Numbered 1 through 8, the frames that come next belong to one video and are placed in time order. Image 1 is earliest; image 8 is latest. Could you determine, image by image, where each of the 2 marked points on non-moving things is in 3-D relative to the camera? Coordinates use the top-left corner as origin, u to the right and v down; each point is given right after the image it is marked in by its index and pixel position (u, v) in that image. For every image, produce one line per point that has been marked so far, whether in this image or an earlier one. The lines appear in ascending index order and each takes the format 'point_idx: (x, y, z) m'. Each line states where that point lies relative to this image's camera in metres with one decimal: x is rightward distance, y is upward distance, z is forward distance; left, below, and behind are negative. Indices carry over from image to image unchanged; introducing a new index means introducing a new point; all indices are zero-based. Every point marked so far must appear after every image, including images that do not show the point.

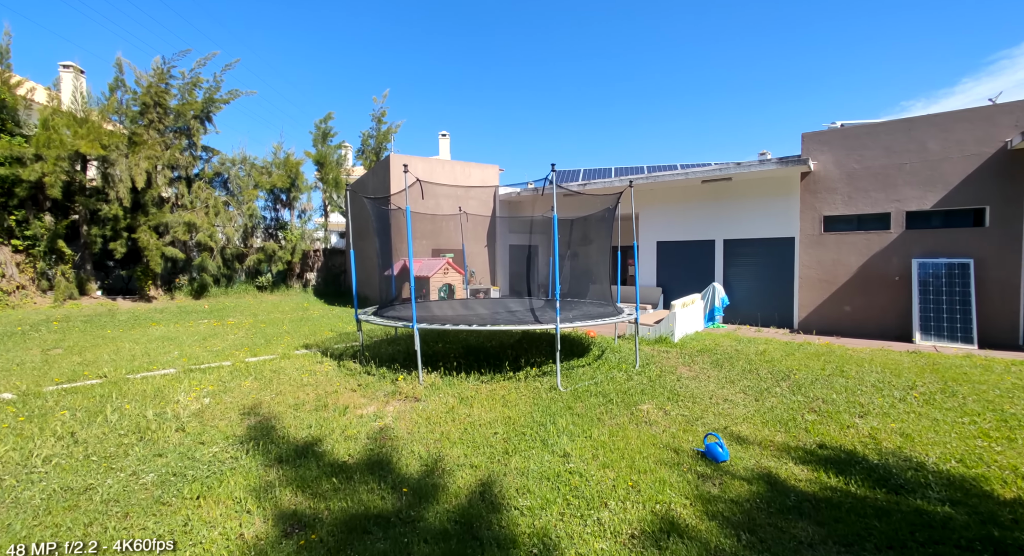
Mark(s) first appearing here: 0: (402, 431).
0: (-0.6, -0.9, +2.8) m
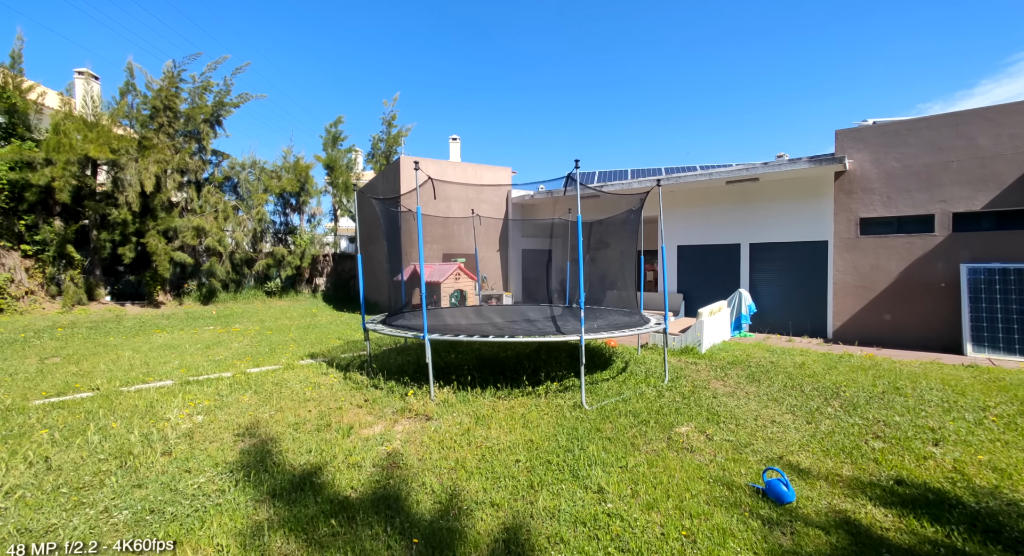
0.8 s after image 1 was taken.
0: (-0.5, -0.9, +2.5) m
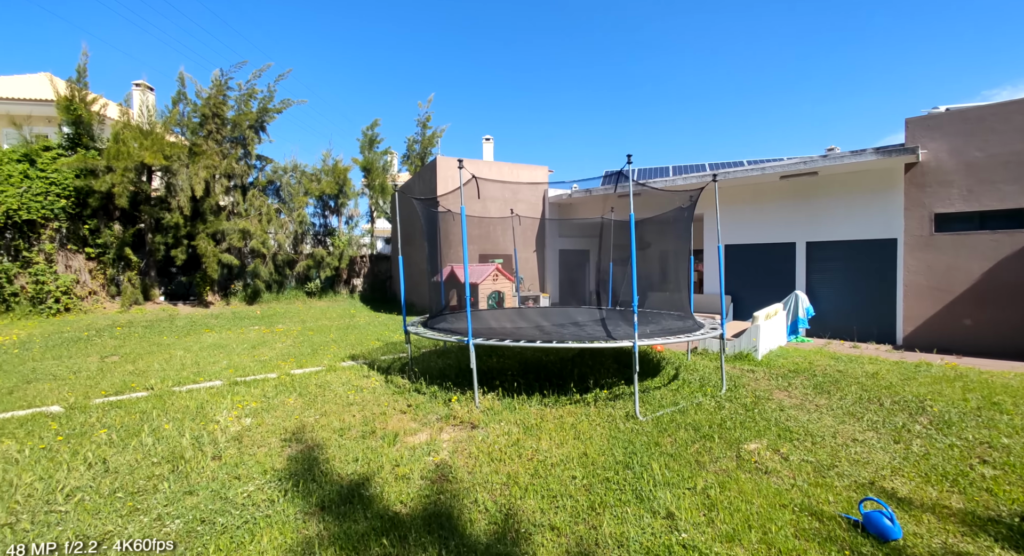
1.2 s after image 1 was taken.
0: (-0.3, -1.0, +2.4) m
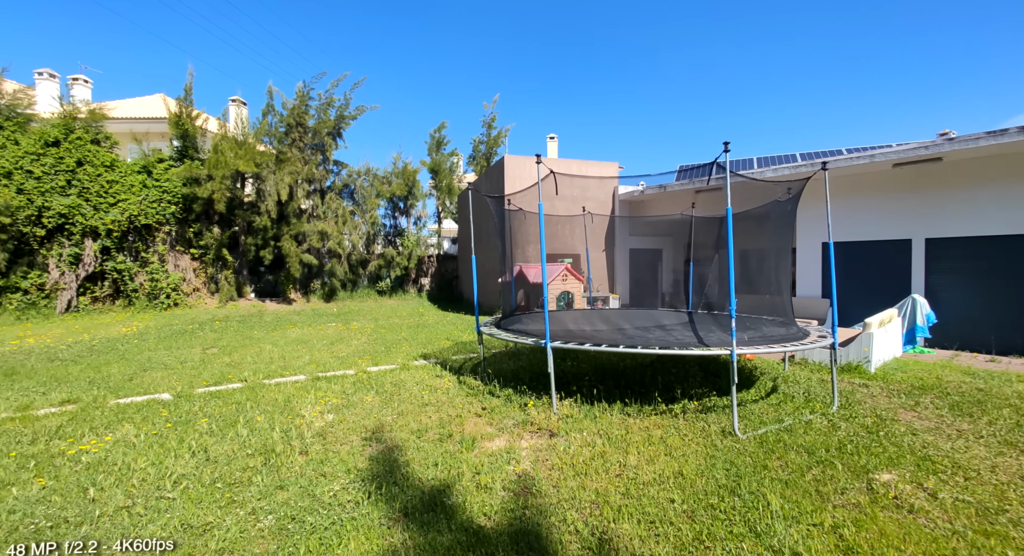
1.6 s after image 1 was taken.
0: (+0.2, -1.0, +2.2) m
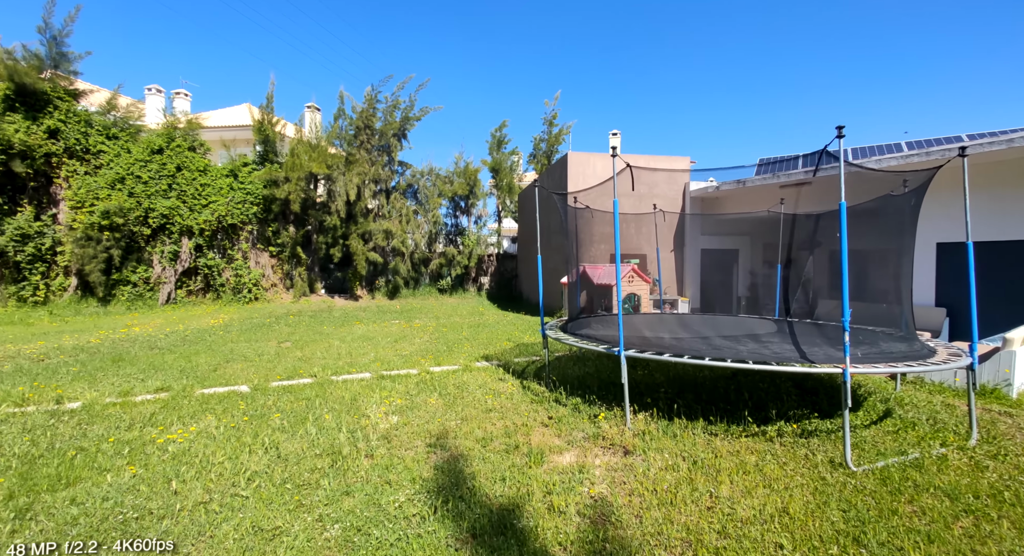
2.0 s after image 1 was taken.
0: (+0.5, -1.0, +2.0) m
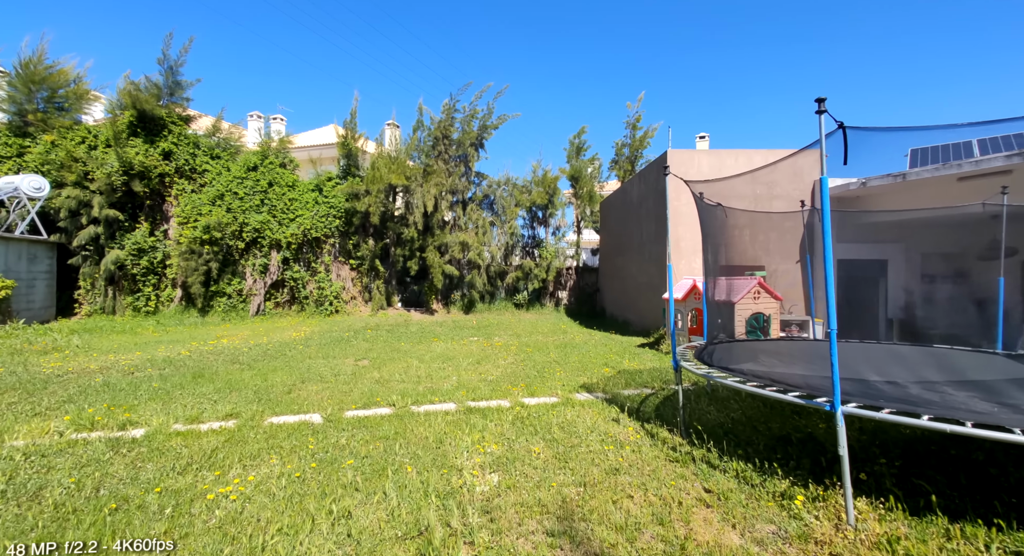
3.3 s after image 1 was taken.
0: (+1.0, -1.0, +1.0) m
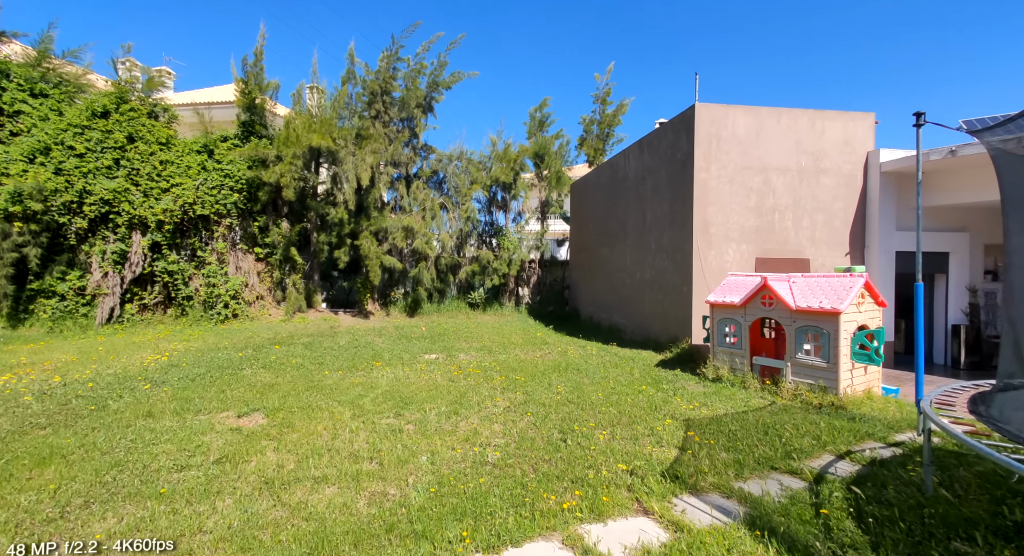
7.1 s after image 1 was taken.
0: (+1.8, -1.1, -1.4) m
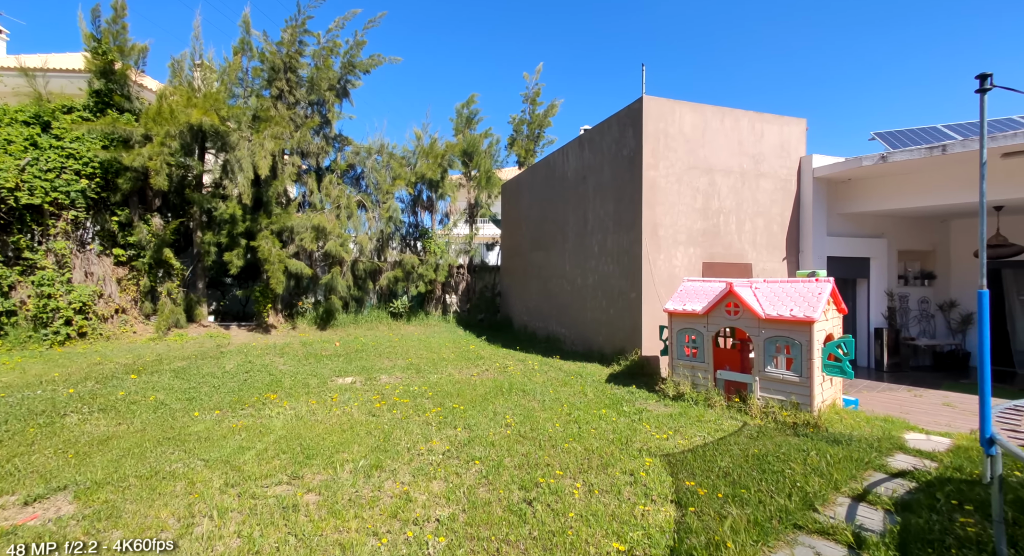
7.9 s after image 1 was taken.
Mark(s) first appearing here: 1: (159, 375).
0: (+2.2, -1.0, -2.0) m
1: (-3.9, -1.1, +5.3) m
